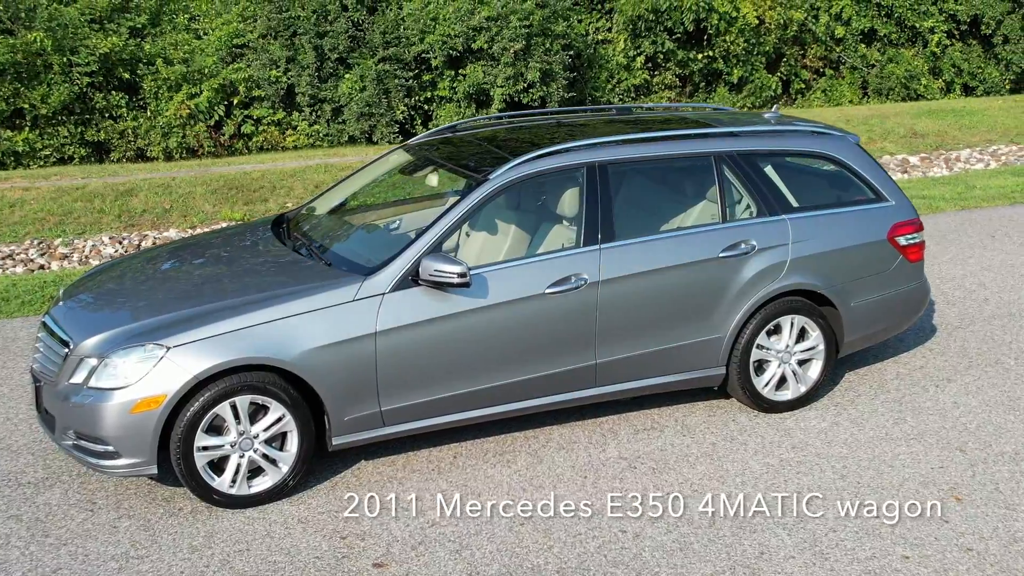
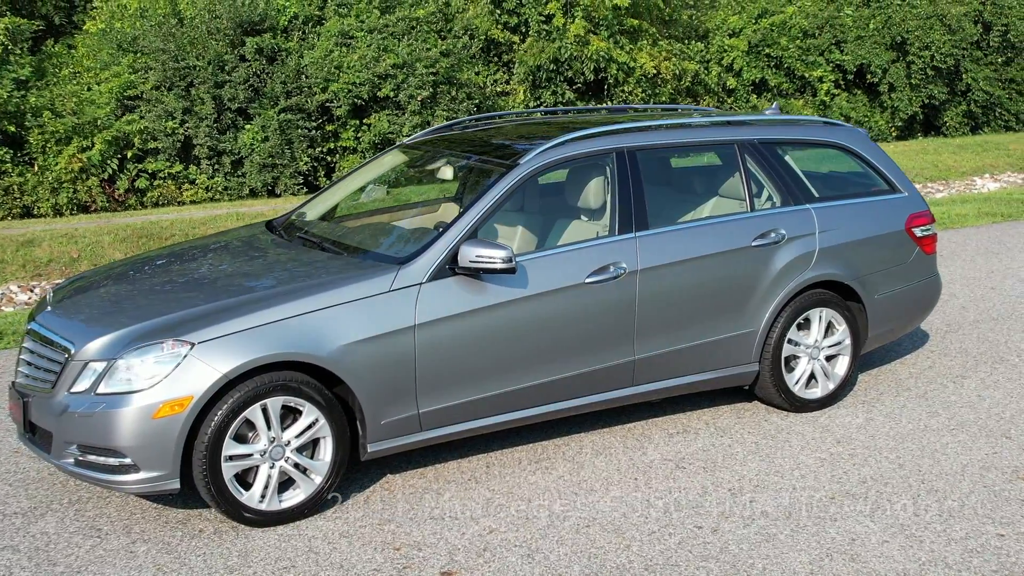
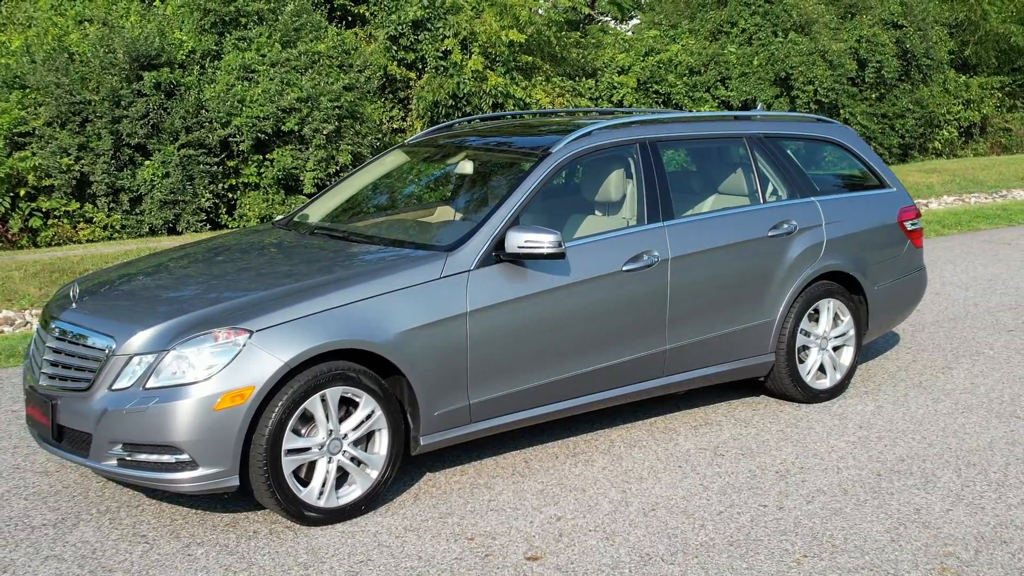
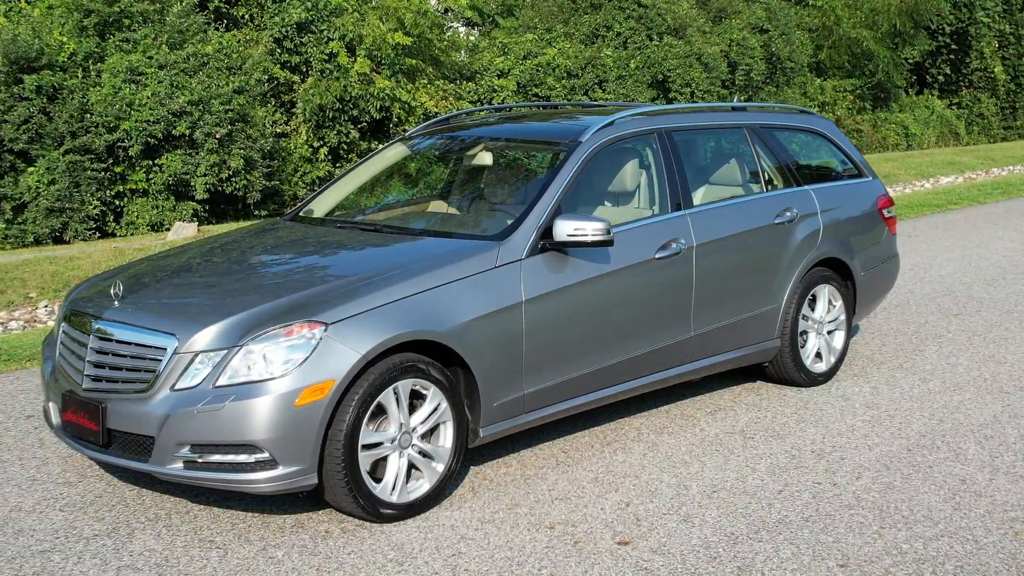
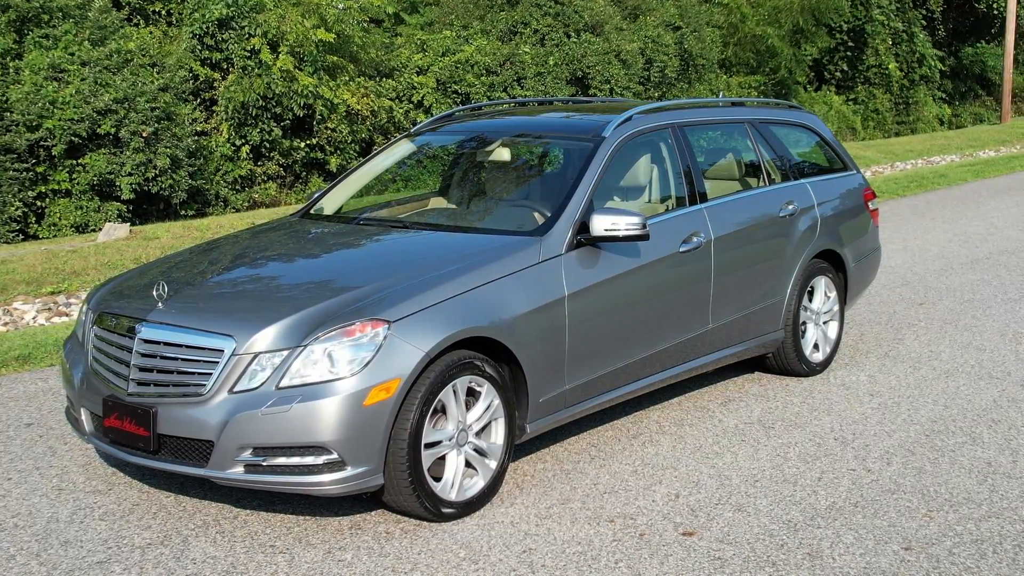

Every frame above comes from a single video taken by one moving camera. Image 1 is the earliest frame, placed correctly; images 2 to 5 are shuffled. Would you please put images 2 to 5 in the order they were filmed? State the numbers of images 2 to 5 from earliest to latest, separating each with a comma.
2, 3, 4, 5
